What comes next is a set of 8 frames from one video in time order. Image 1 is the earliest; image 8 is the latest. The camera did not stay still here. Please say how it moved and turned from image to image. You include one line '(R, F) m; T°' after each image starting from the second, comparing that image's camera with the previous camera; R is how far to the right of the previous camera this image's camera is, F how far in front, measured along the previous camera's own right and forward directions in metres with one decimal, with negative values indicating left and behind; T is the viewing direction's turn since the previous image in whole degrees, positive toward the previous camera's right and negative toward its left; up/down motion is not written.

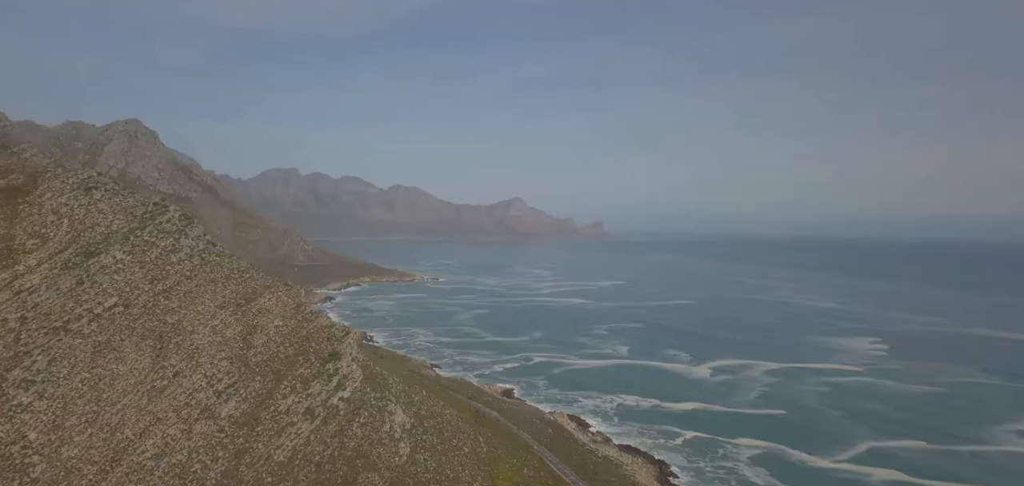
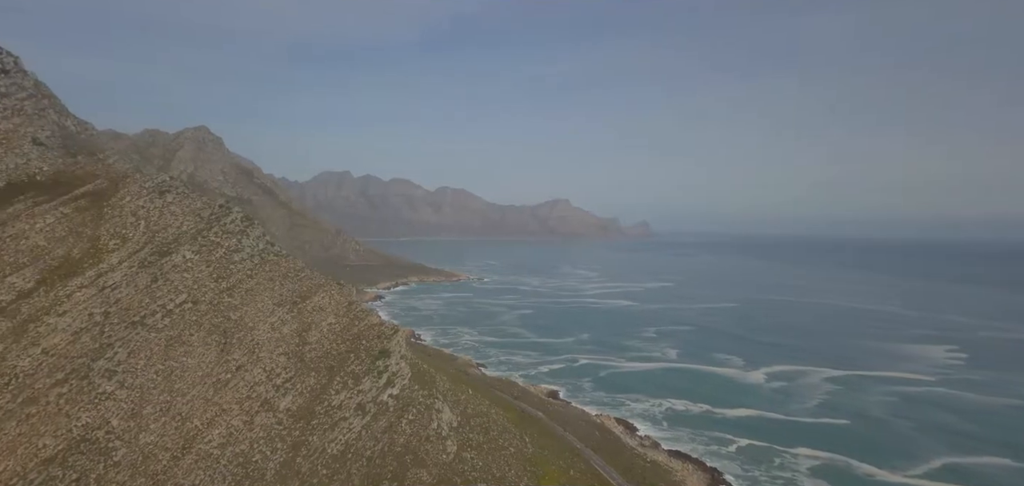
(-0.6, -0.1) m; -5°
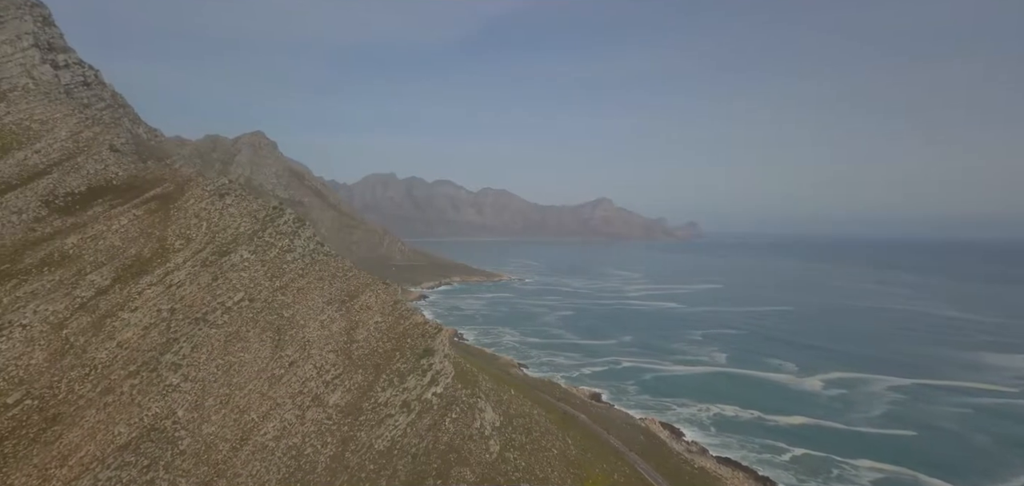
(-0.8, -0.1) m; -4°
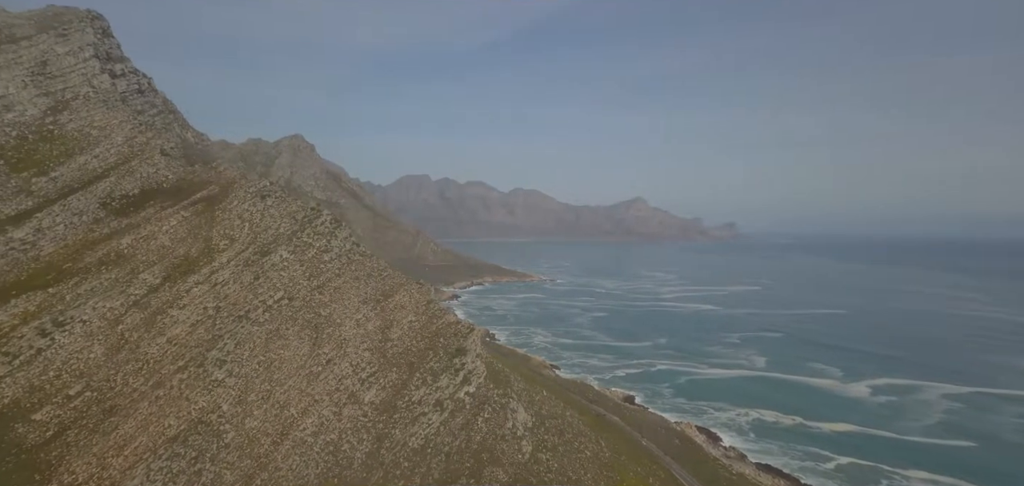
(-0.6, 0.0) m; -3°
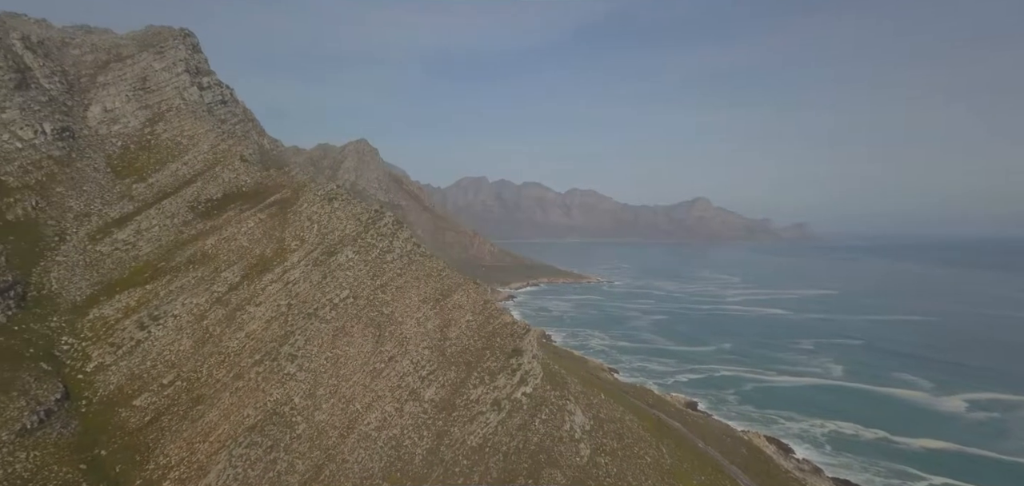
(-0.9, 0.0) m; -6°
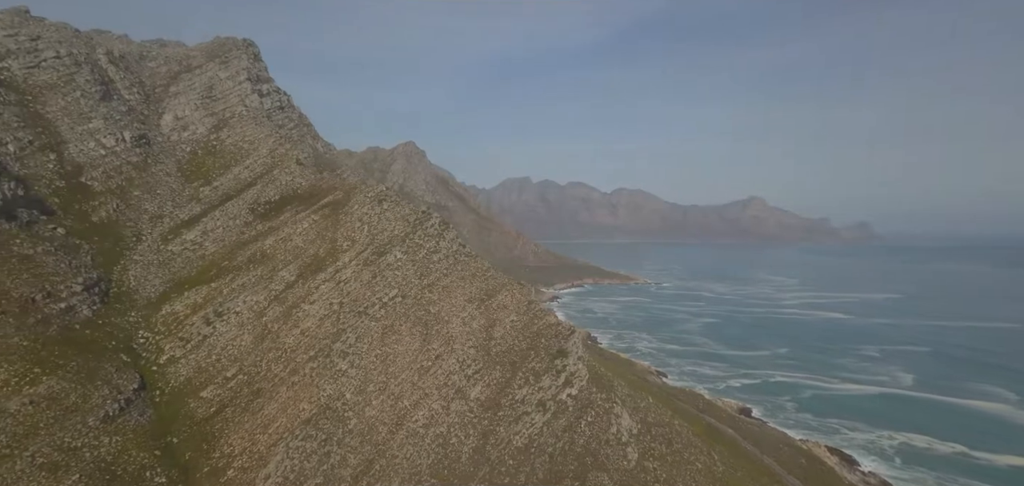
(-0.5, +0.1) m; -5°
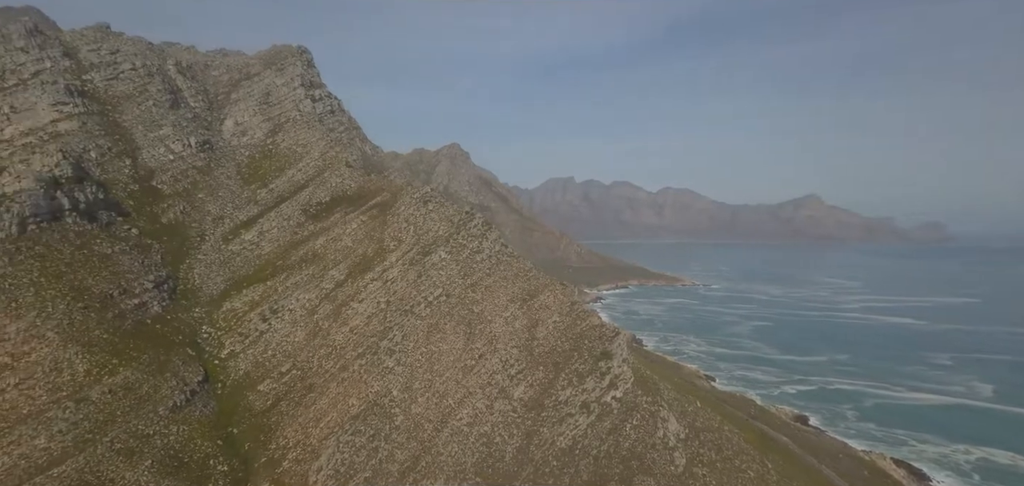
(-0.4, +0.1) m; -5°
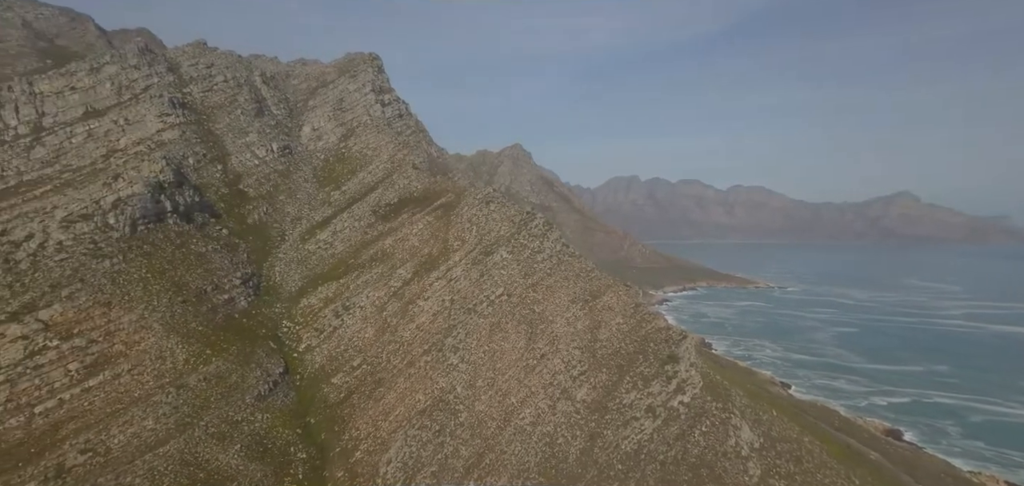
(-0.5, +0.1) m; -7°
